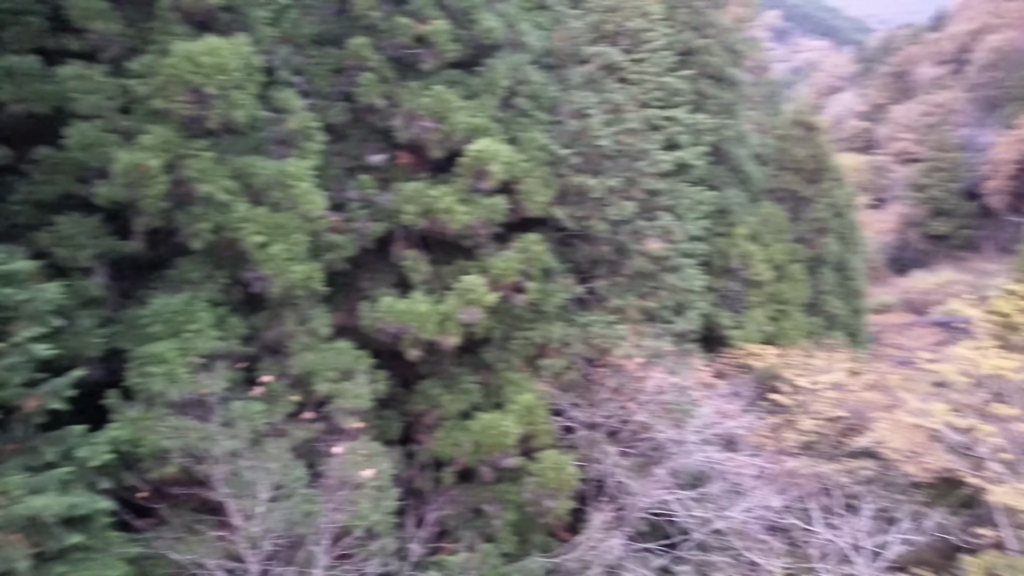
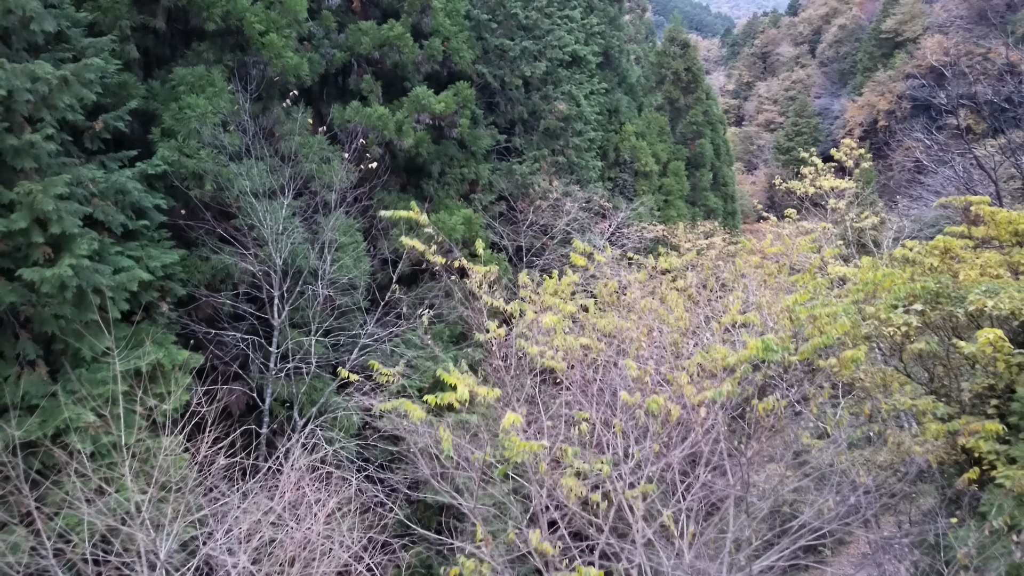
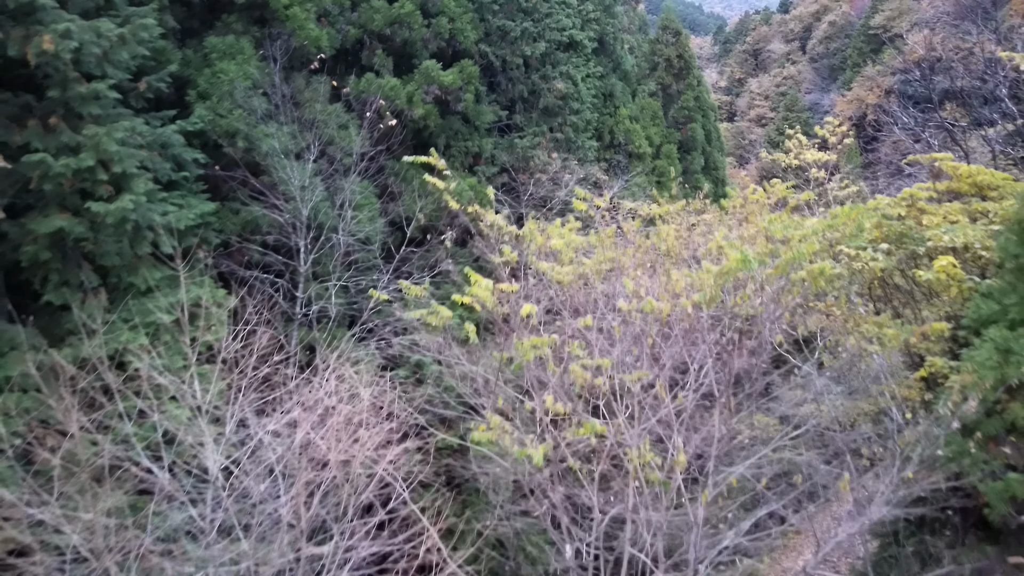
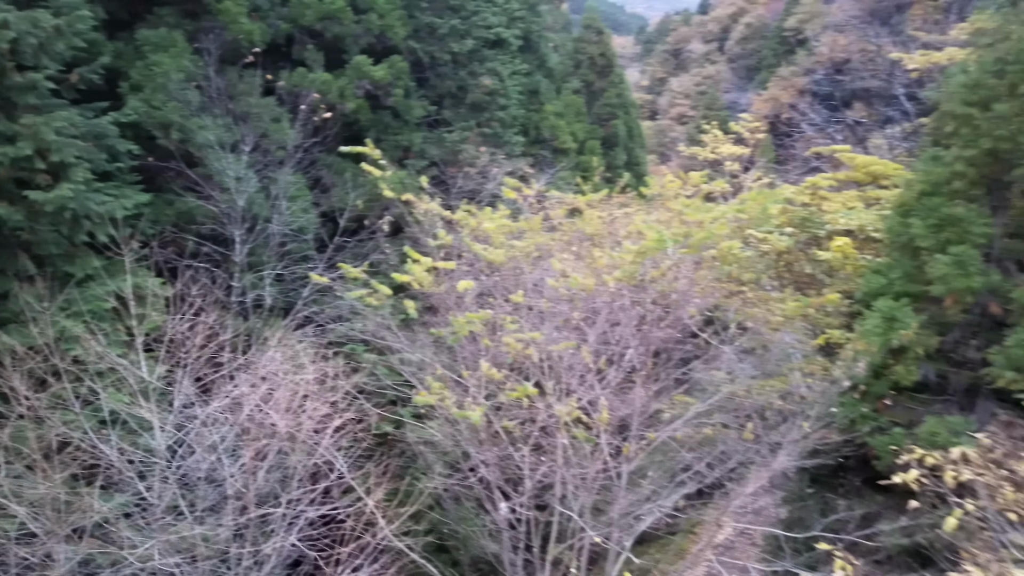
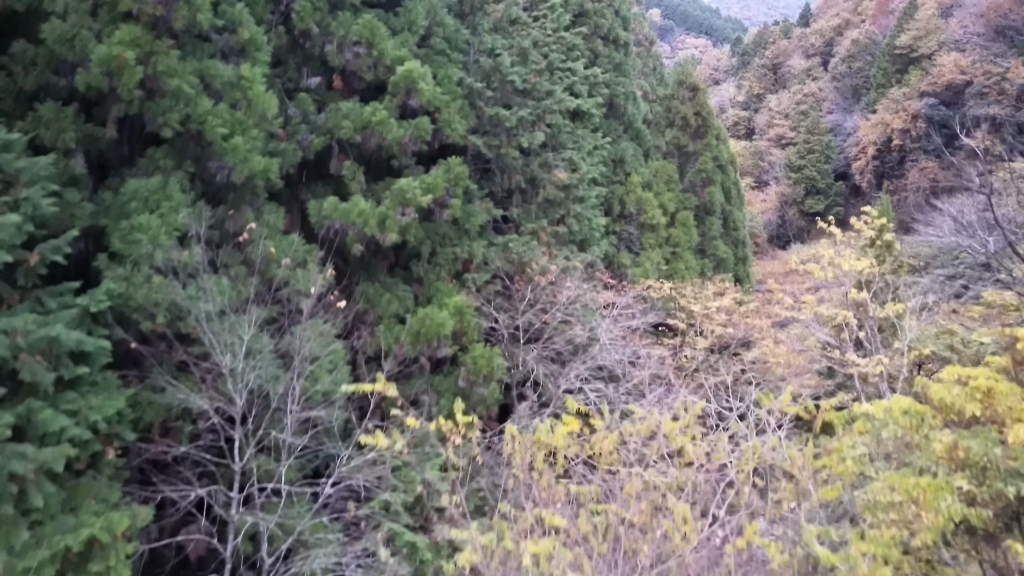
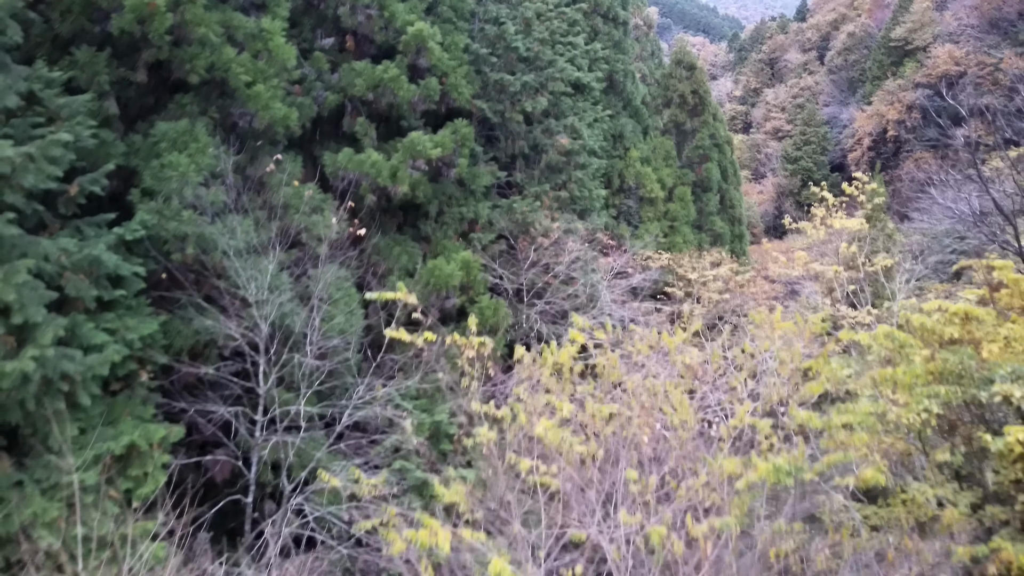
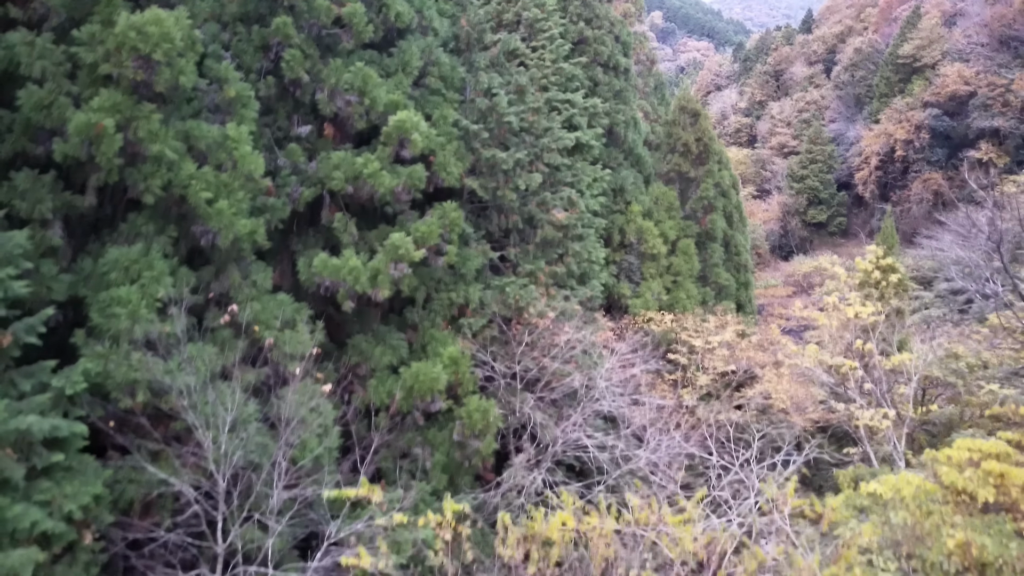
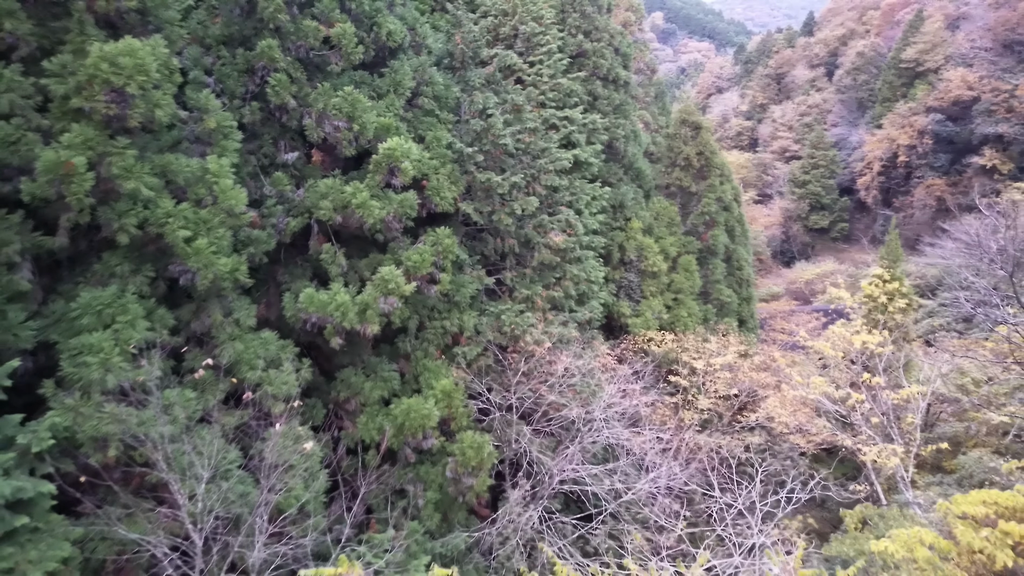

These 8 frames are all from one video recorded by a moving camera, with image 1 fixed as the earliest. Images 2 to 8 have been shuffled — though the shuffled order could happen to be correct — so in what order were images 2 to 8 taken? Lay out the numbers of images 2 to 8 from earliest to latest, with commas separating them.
8, 7, 5, 6, 2, 3, 4
